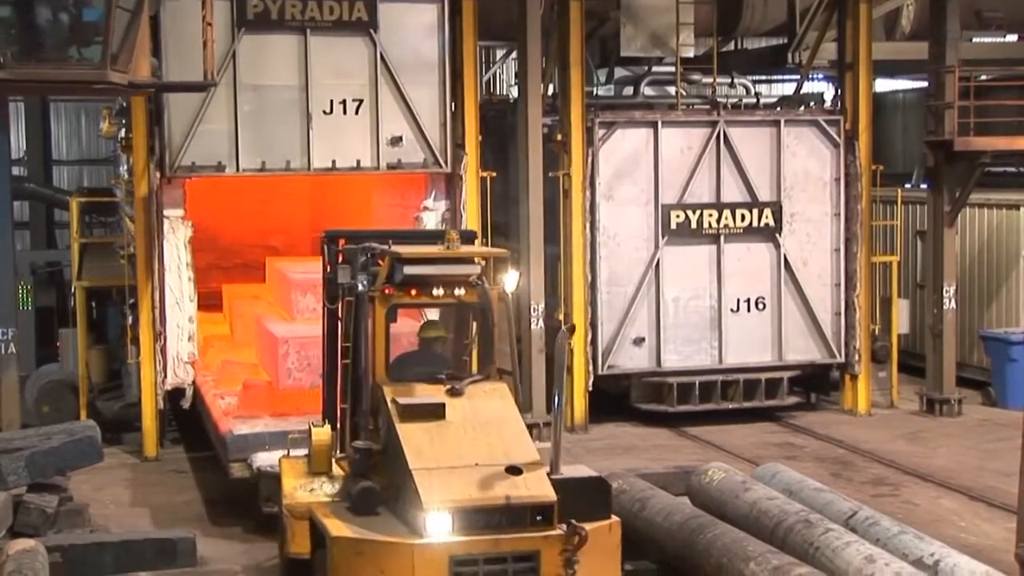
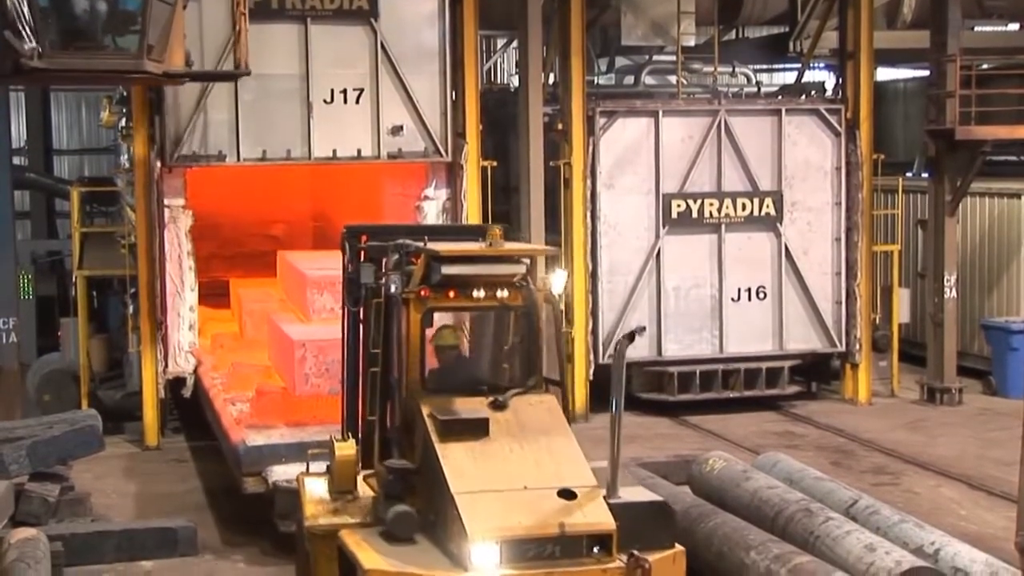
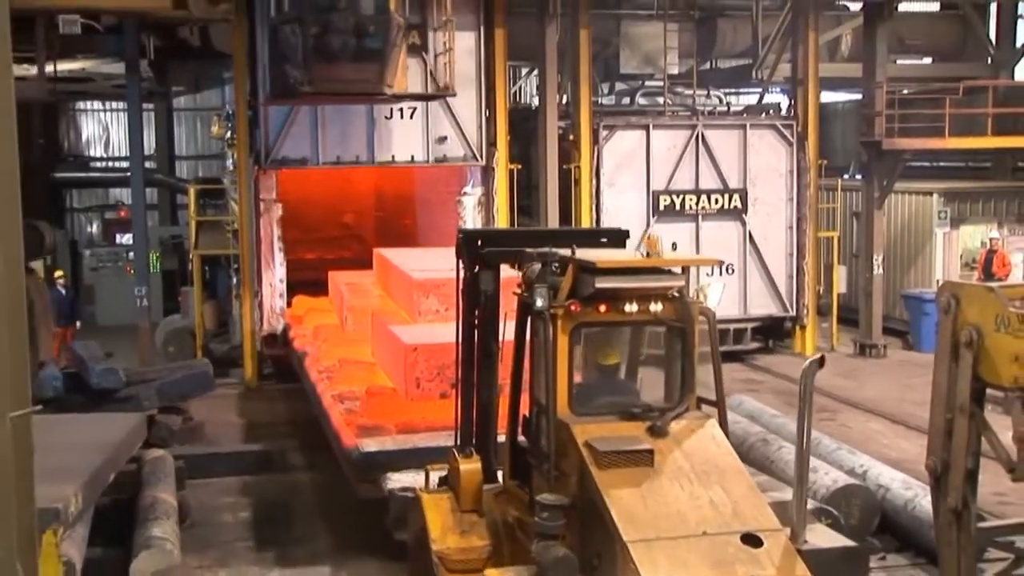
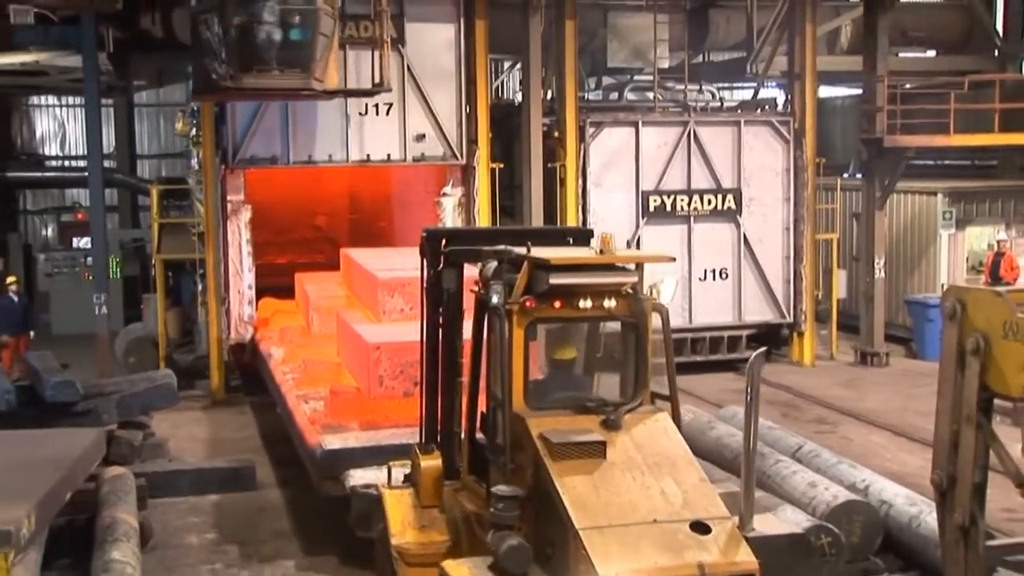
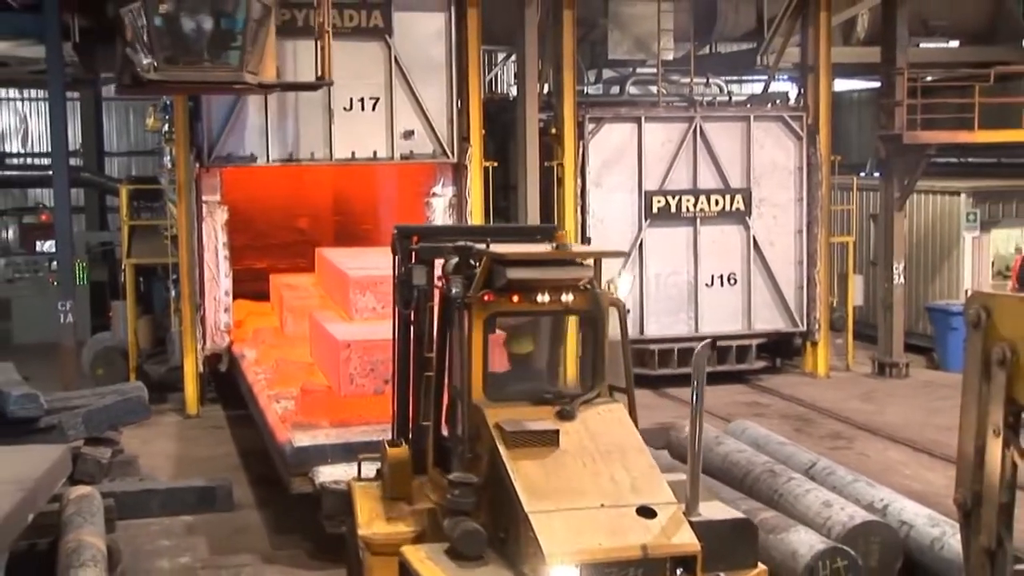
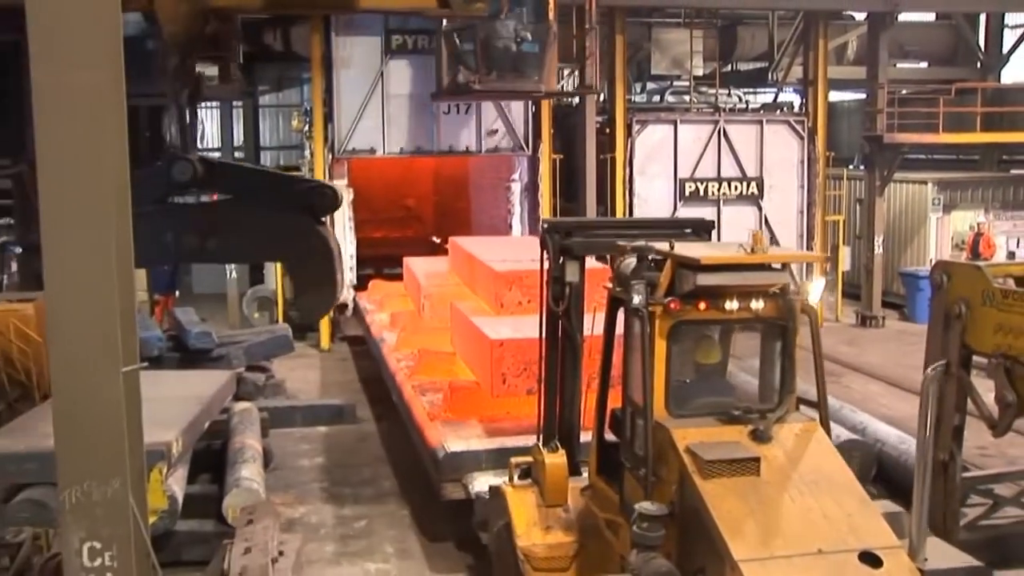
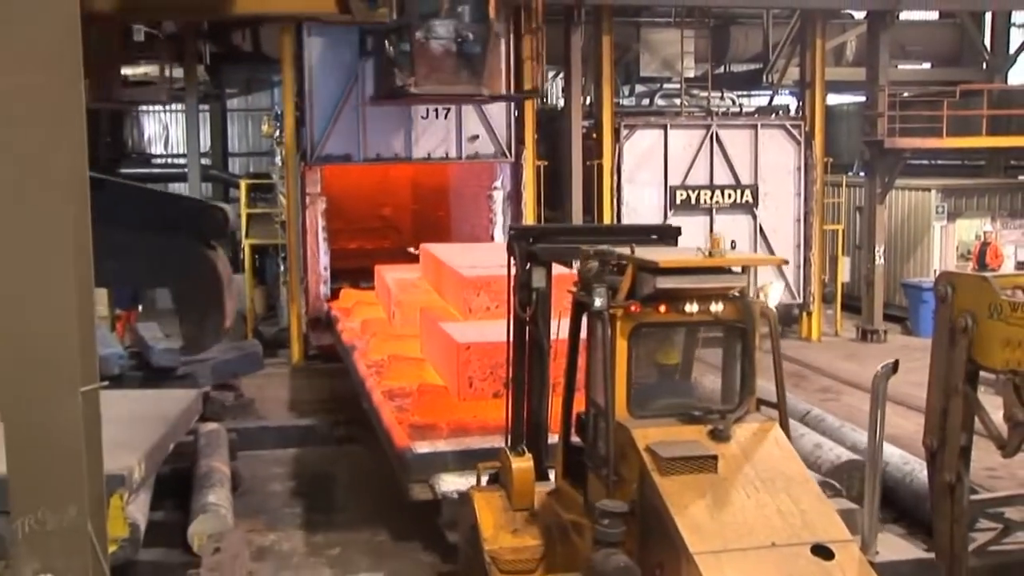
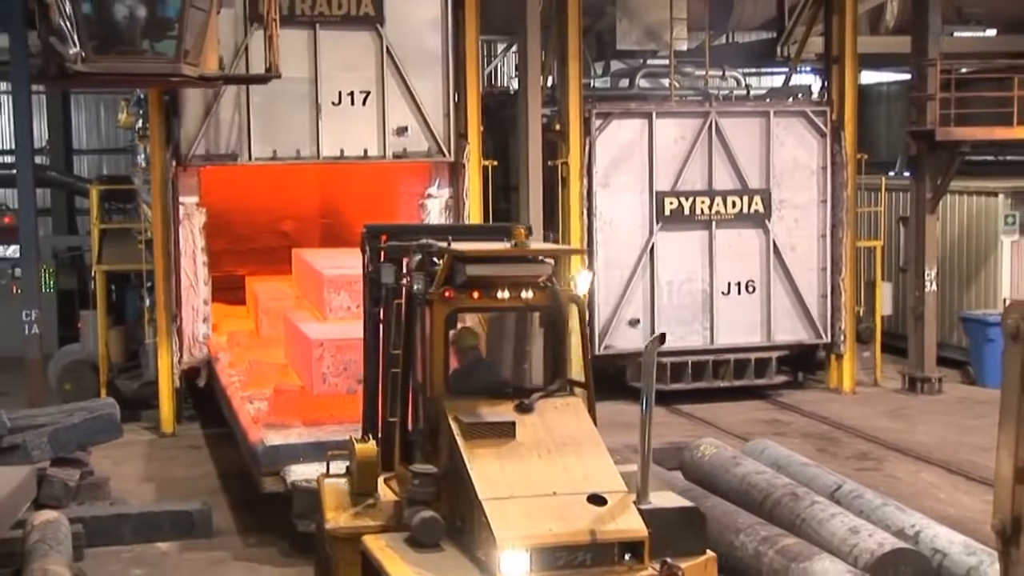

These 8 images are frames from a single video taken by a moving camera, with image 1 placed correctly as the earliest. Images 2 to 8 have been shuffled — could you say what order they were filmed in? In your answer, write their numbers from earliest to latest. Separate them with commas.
2, 8, 5, 4, 3, 7, 6
